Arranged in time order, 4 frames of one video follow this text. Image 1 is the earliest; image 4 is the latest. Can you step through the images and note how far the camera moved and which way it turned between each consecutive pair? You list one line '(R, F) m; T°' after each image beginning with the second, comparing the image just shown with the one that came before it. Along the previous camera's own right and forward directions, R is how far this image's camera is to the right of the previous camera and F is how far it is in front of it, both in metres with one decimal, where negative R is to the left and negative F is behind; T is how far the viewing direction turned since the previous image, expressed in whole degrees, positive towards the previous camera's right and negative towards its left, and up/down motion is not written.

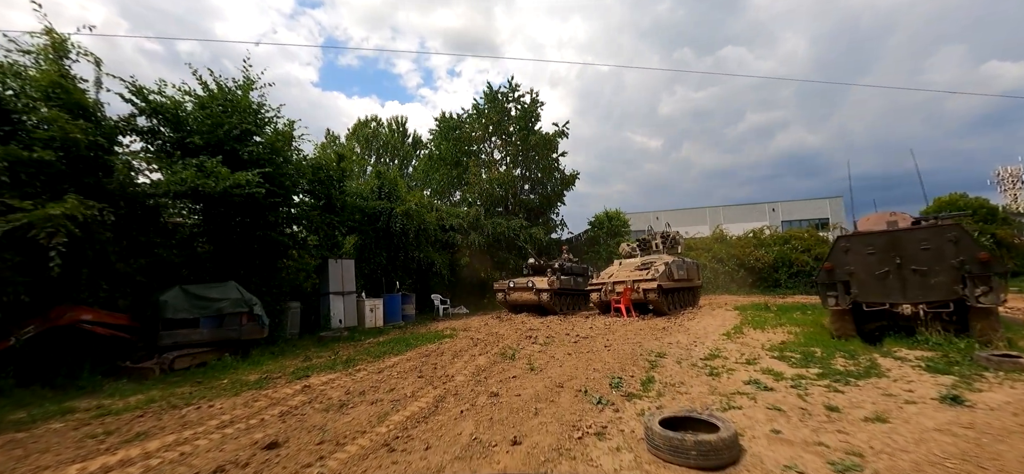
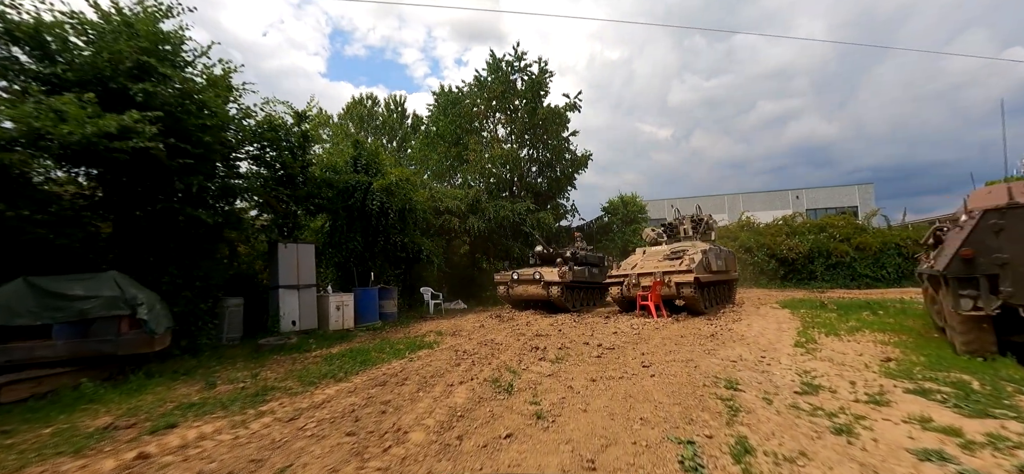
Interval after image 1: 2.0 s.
(+0.1, +2.4) m; -1°
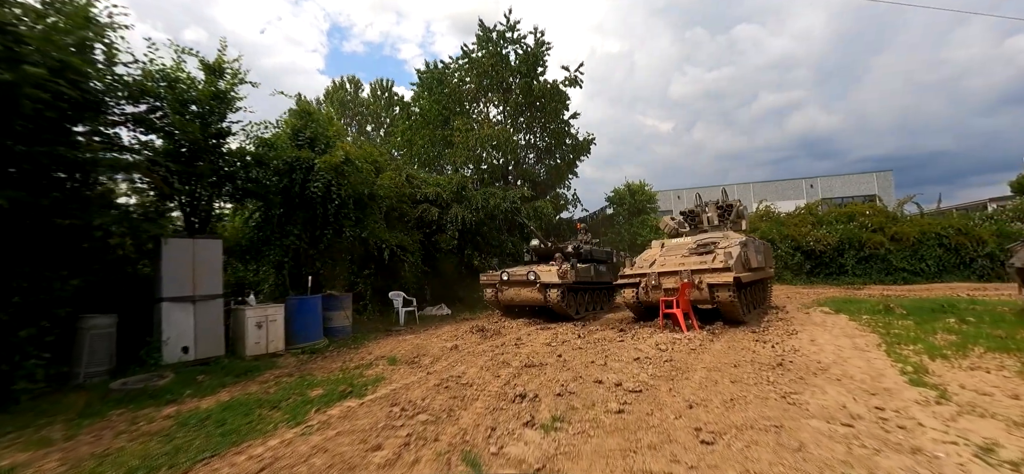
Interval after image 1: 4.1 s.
(+0.4, +2.4) m; 0°
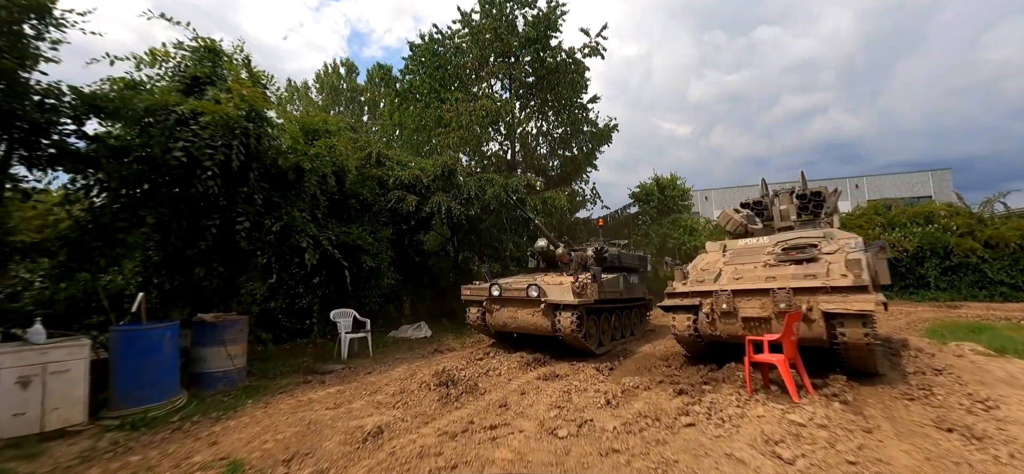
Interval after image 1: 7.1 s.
(+0.4, +3.1) m; -2°
